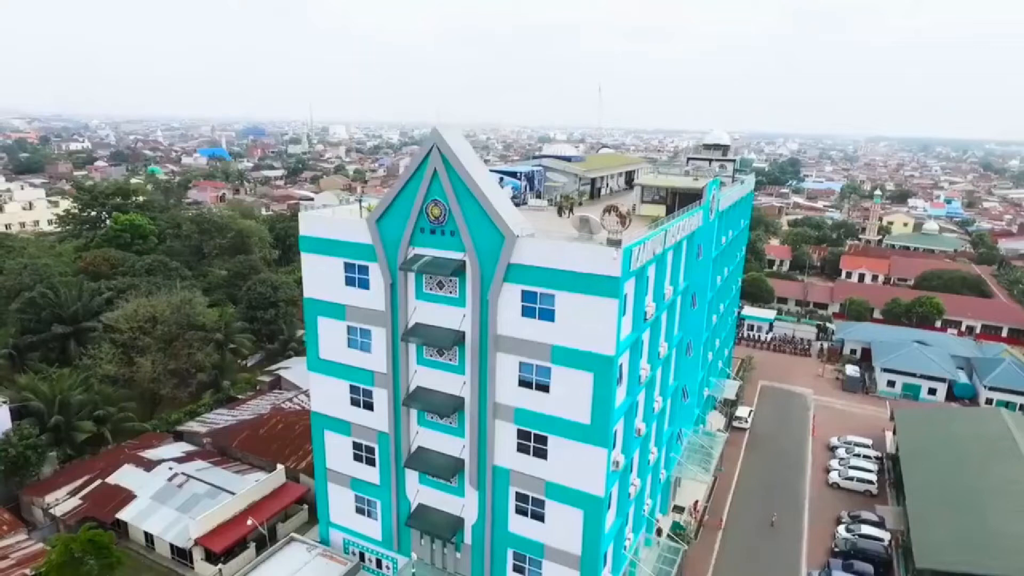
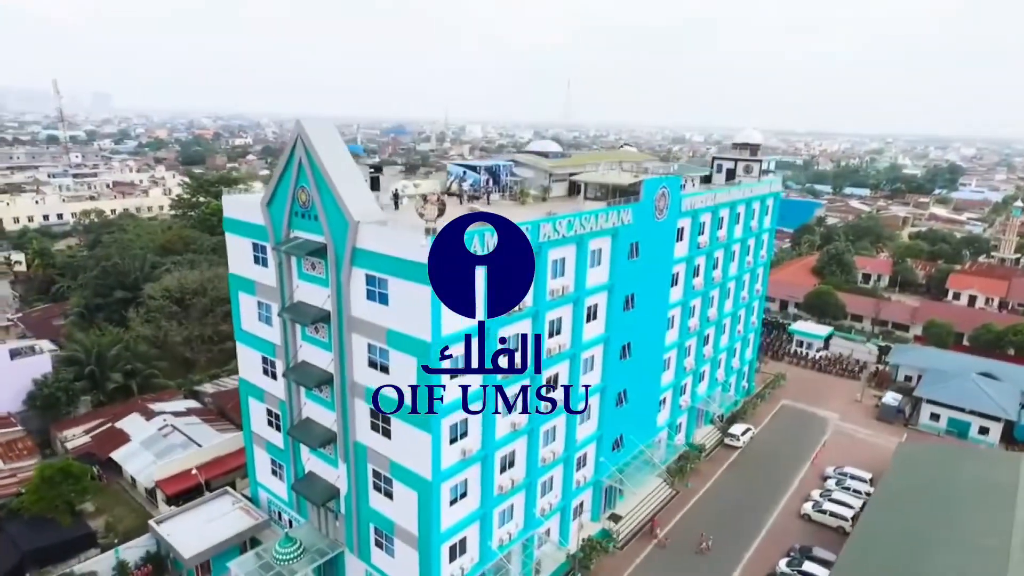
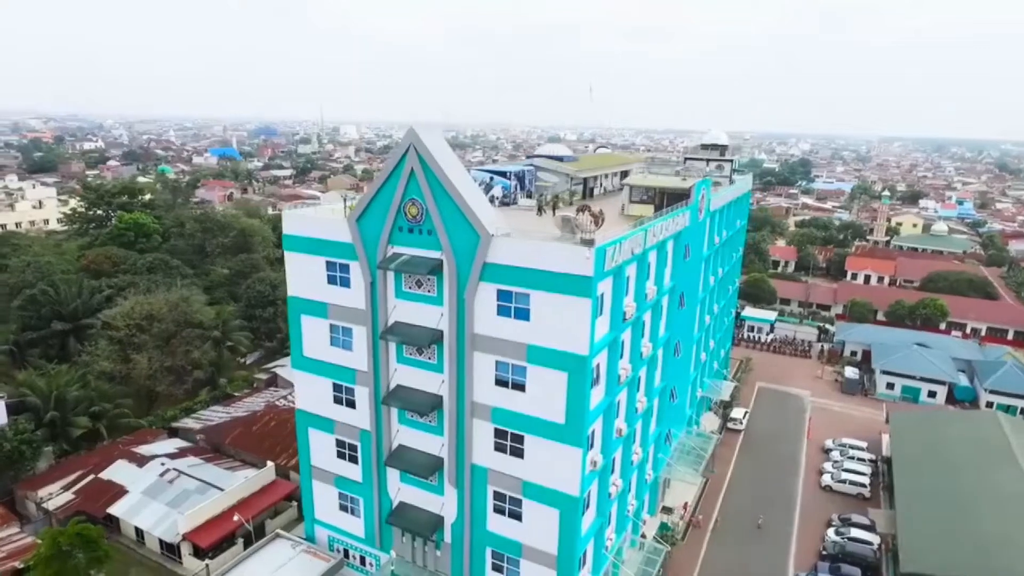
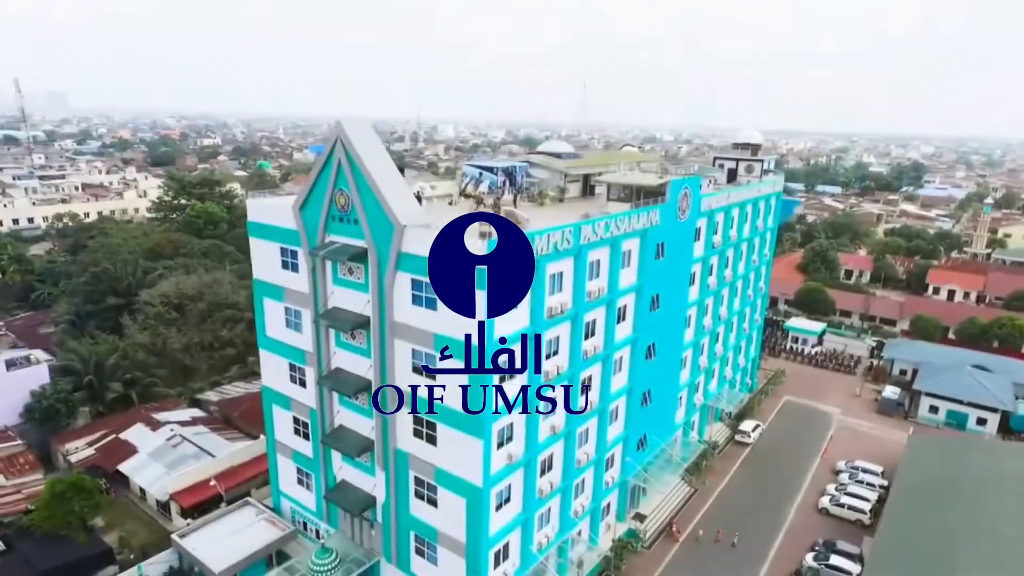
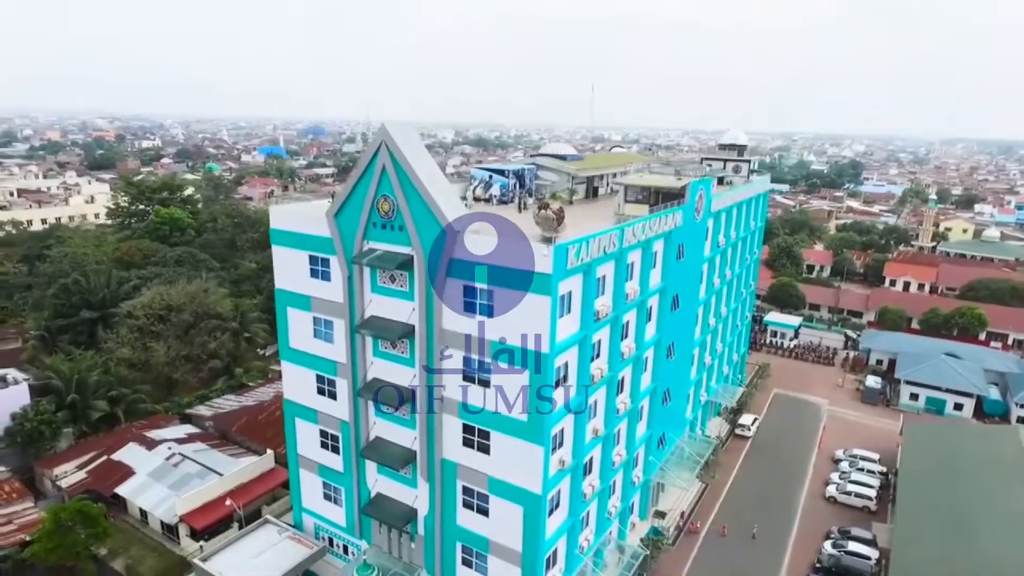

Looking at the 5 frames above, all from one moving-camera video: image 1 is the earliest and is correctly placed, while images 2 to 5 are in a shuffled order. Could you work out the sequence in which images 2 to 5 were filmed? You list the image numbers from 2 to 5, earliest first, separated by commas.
3, 5, 4, 2
